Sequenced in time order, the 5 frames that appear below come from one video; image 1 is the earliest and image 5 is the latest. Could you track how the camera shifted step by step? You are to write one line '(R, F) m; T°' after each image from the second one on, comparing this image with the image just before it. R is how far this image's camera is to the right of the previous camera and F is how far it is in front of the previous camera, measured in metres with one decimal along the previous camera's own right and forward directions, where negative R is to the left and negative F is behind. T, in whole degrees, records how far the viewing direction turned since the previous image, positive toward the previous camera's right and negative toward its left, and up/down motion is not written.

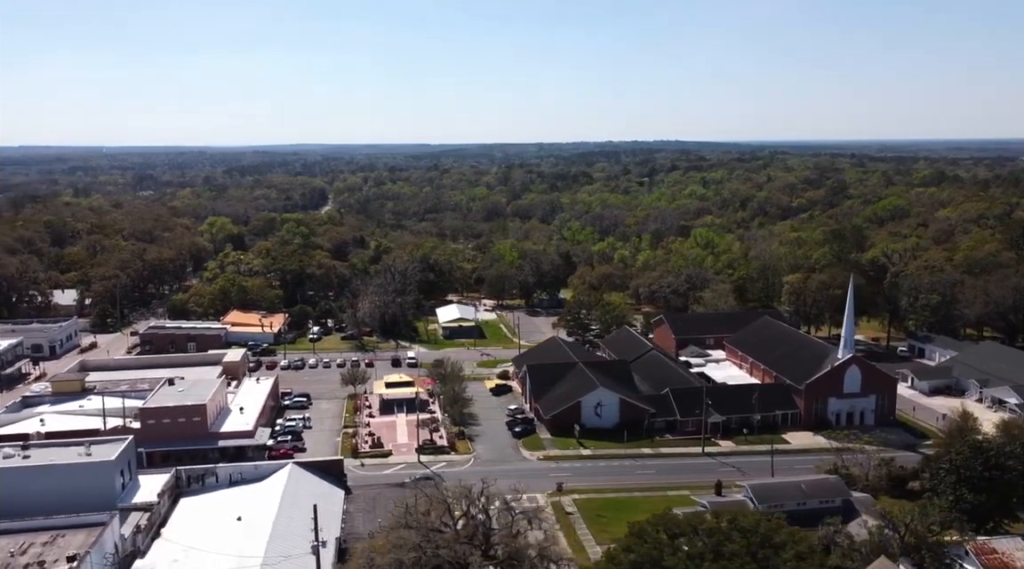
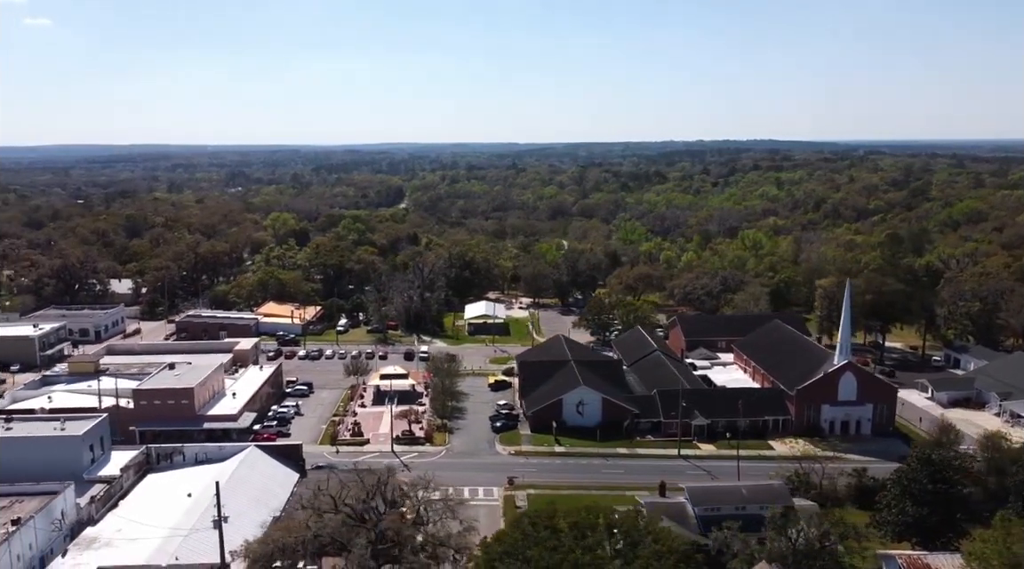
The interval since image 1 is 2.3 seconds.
(+5.3, -0.3) m; -6°
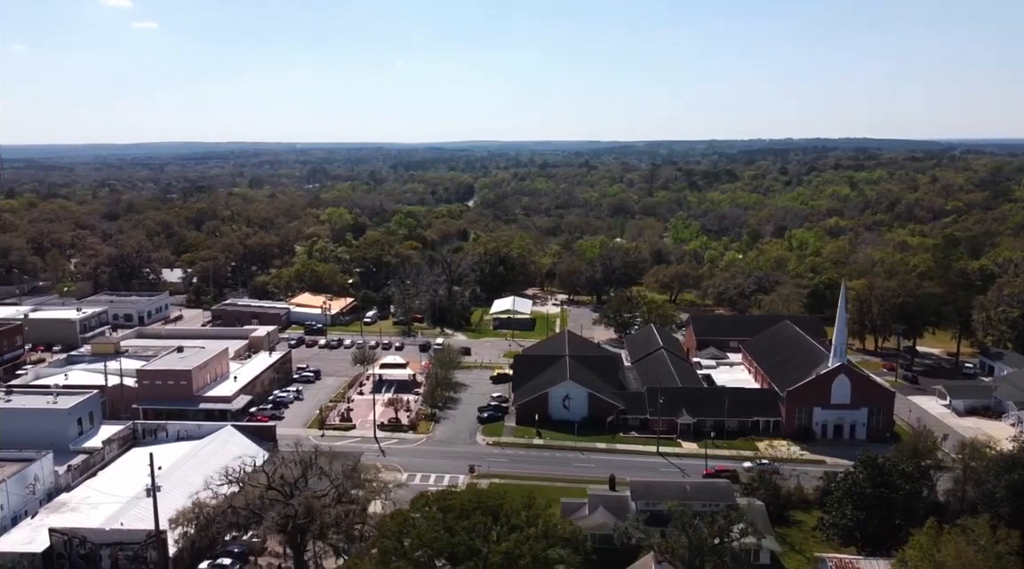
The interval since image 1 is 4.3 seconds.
(+4.8, -0.4) m; -6°
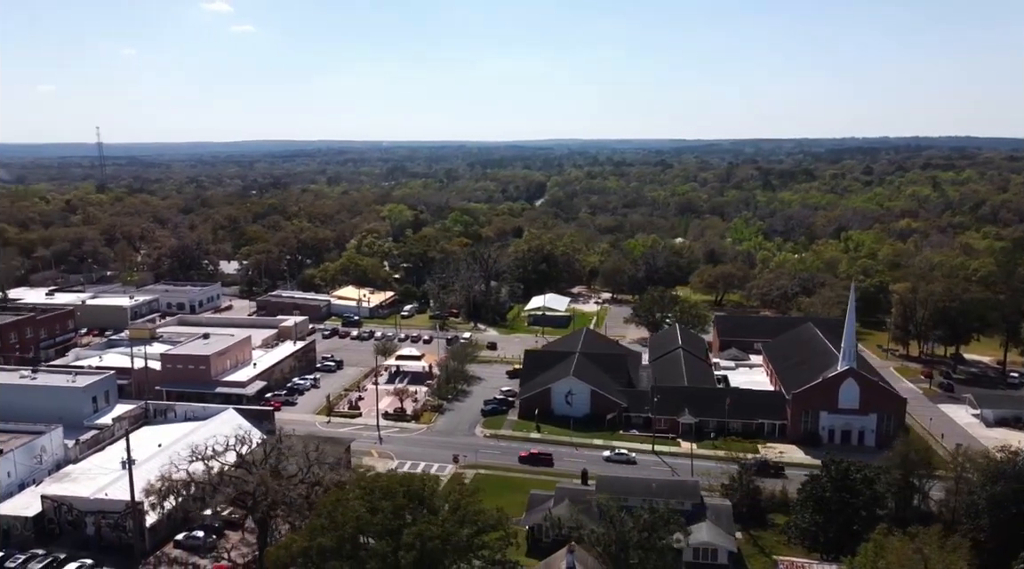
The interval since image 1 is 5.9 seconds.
(+4.0, -0.4) m; -6°
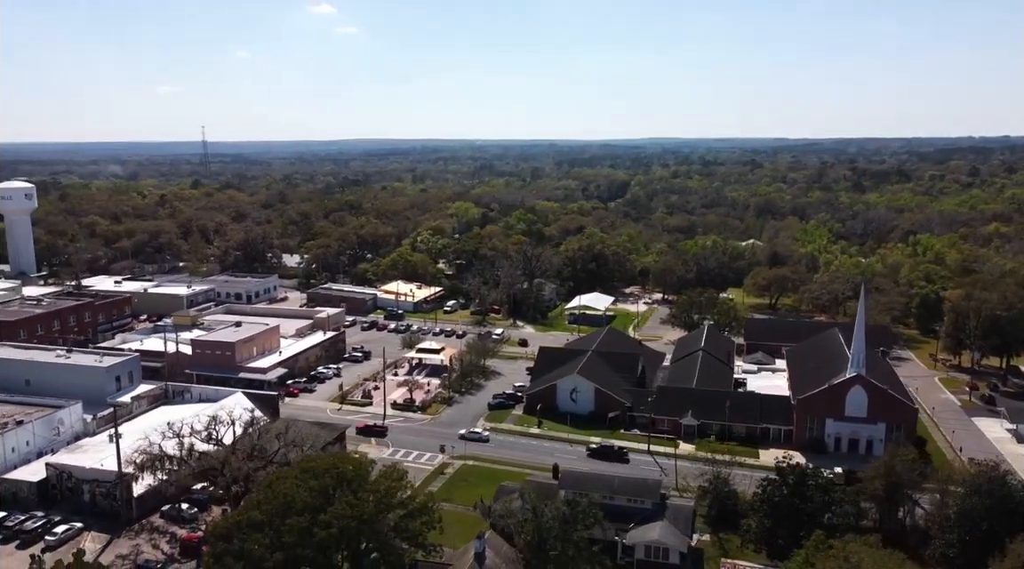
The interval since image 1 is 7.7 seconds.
(+4.5, -0.4) m; -7°
